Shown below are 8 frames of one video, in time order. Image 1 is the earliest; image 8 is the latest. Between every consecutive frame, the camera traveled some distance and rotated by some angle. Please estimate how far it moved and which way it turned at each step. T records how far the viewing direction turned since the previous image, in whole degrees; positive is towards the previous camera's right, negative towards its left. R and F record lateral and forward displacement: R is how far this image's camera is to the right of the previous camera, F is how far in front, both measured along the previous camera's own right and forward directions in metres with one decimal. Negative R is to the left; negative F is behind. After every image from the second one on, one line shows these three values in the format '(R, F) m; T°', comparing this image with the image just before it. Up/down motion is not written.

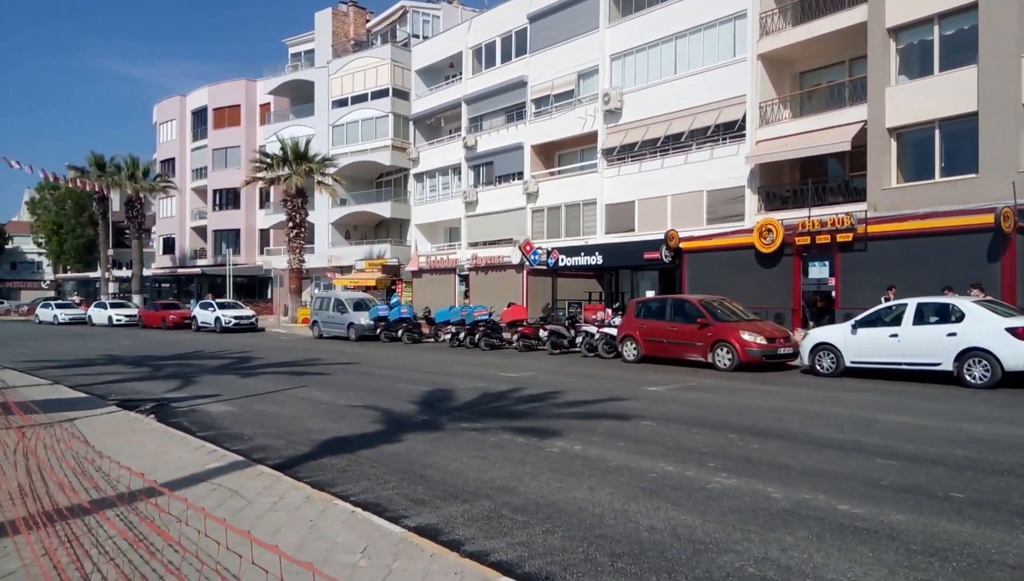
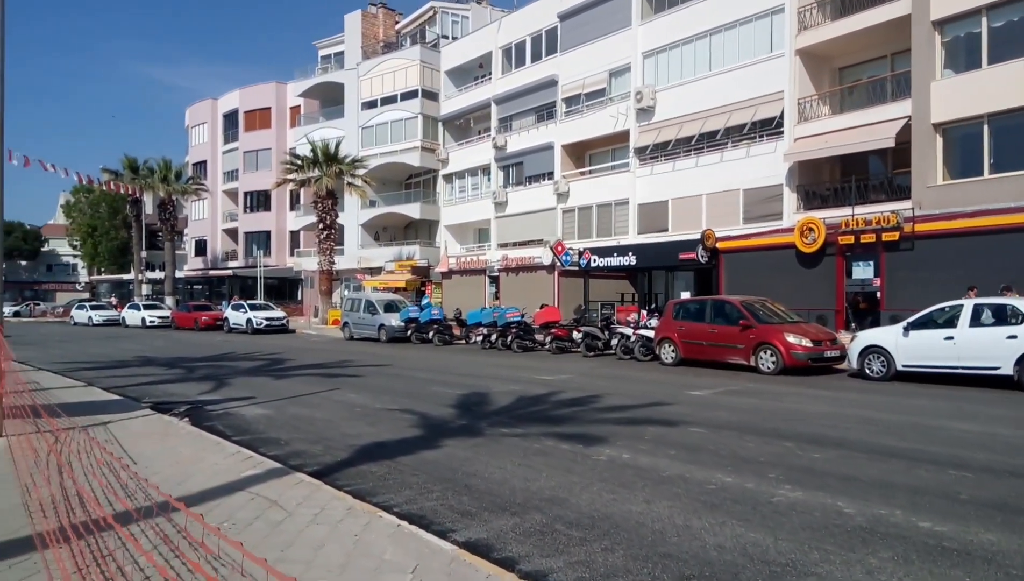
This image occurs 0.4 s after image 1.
(-0.2, +0.3) m; -2°
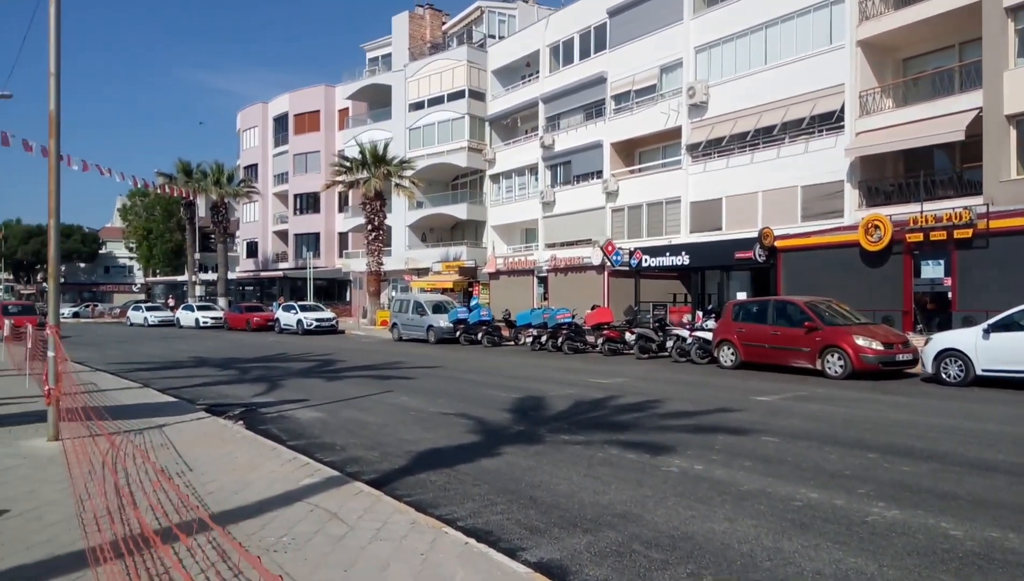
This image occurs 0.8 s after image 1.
(-0.2, +0.4) m; -3°
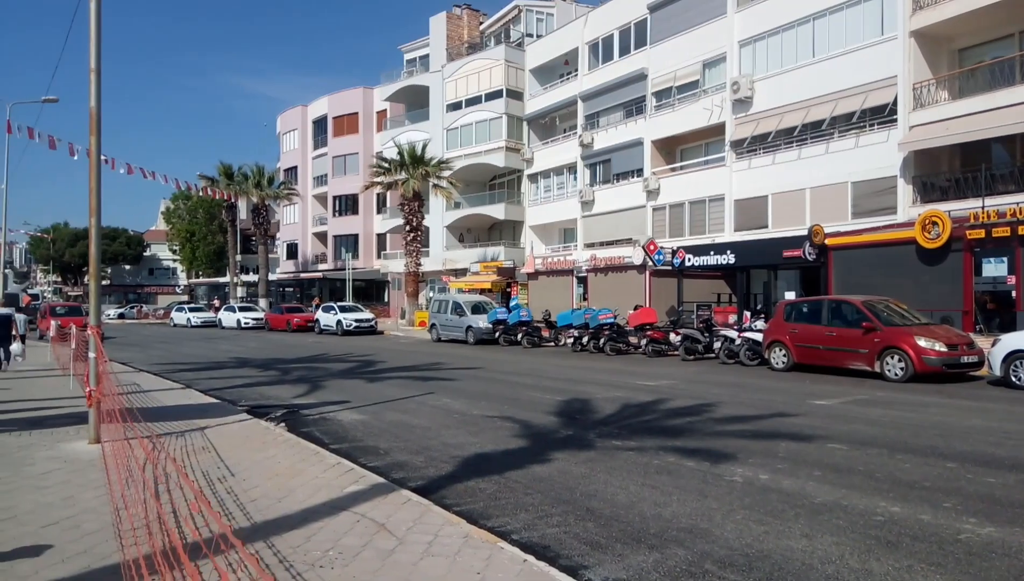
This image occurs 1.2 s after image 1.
(-0.1, +0.4) m; -3°
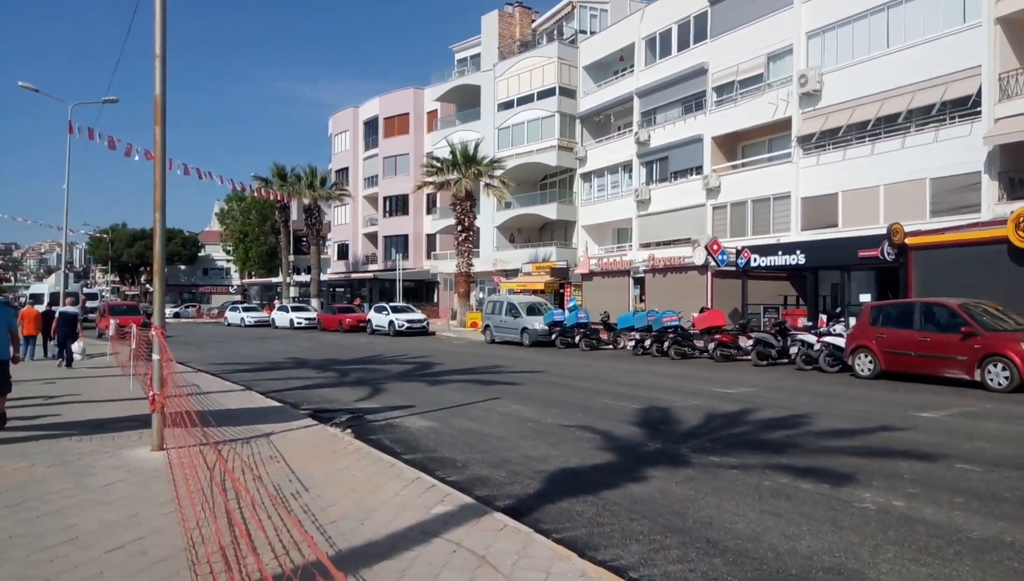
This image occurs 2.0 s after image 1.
(-0.4, +0.7) m; -3°
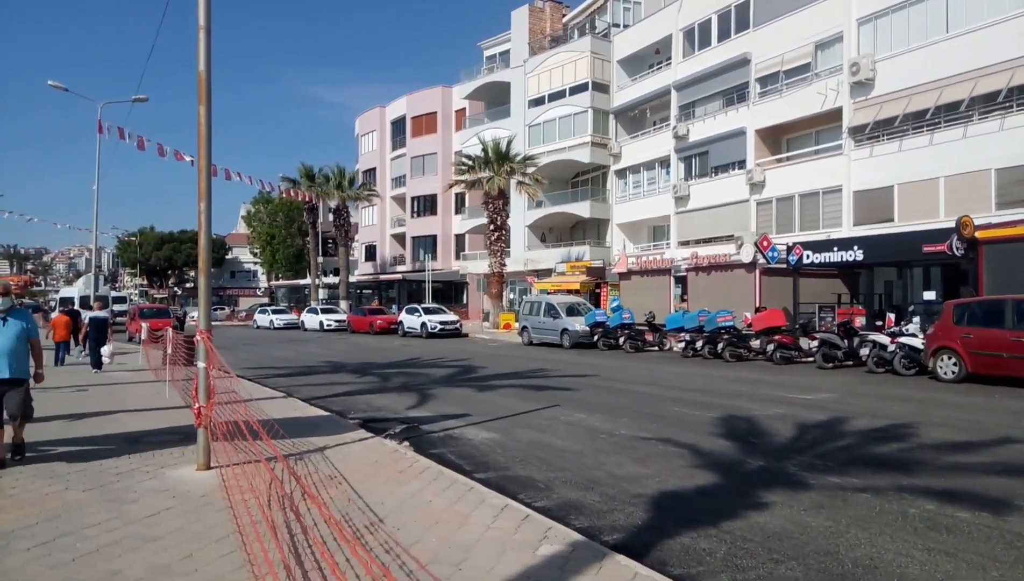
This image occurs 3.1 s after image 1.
(-0.6, +0.9) m; -2°
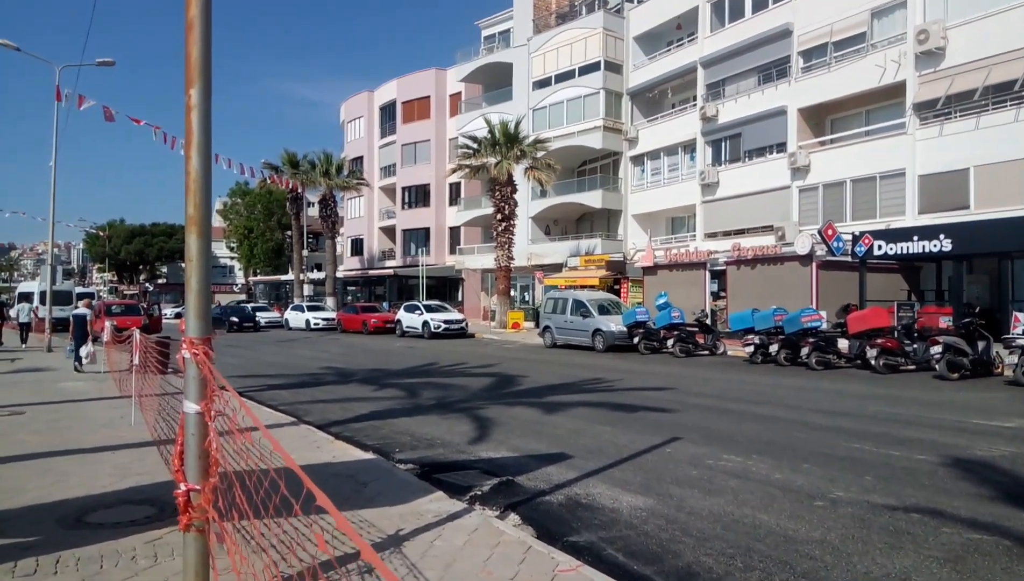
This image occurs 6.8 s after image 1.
(-1.5, +3.5) m; +2°
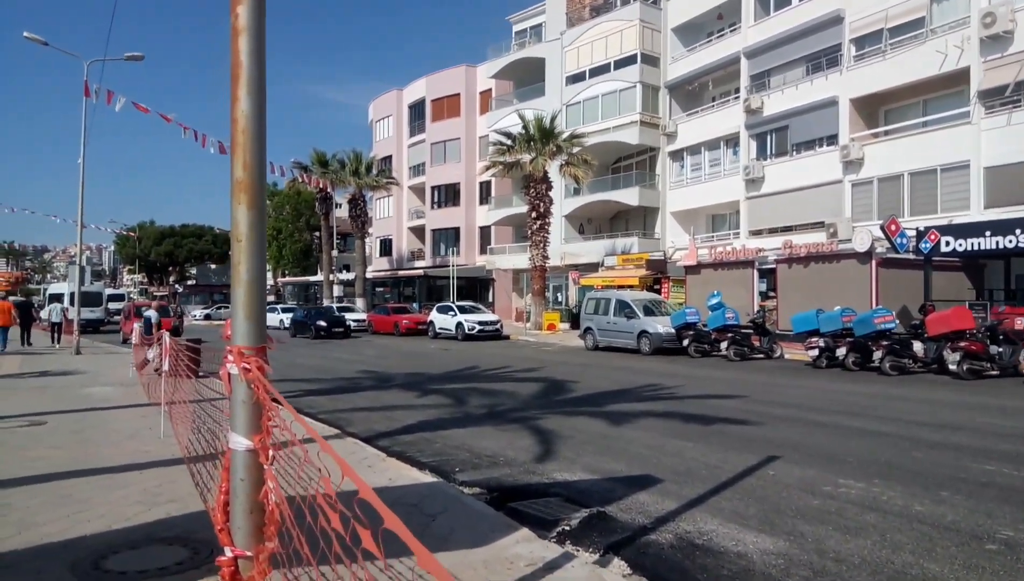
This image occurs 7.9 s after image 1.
(-0.5, +1.0) m; -2°
